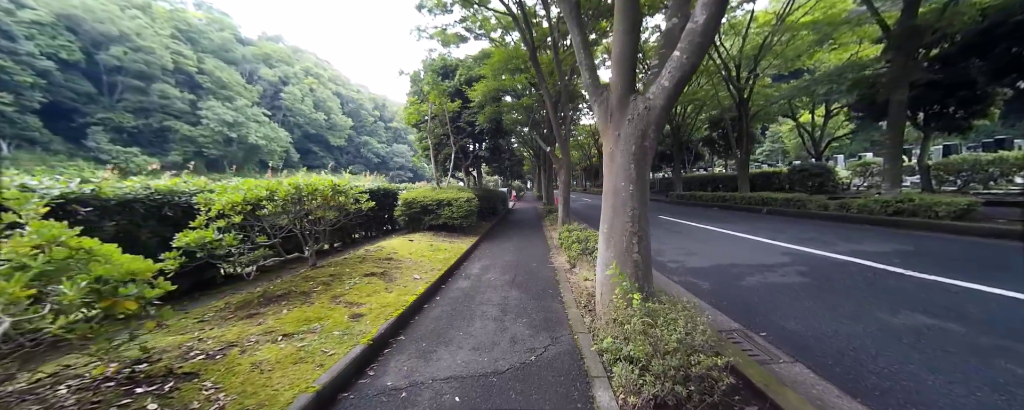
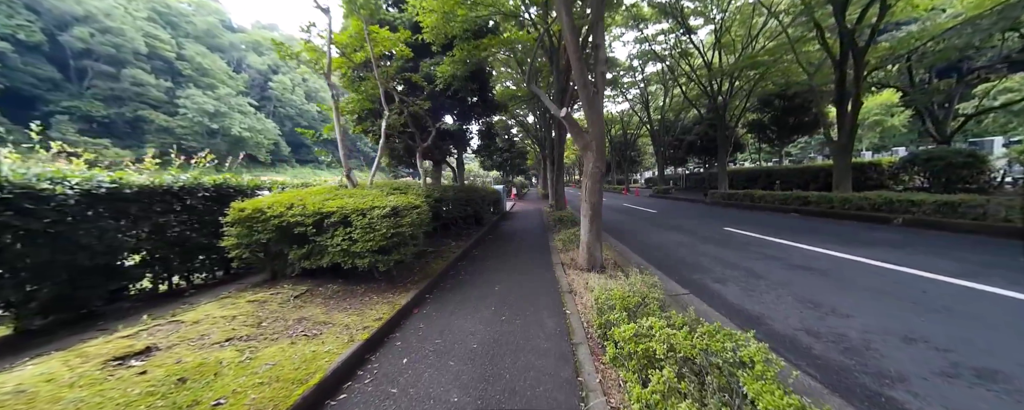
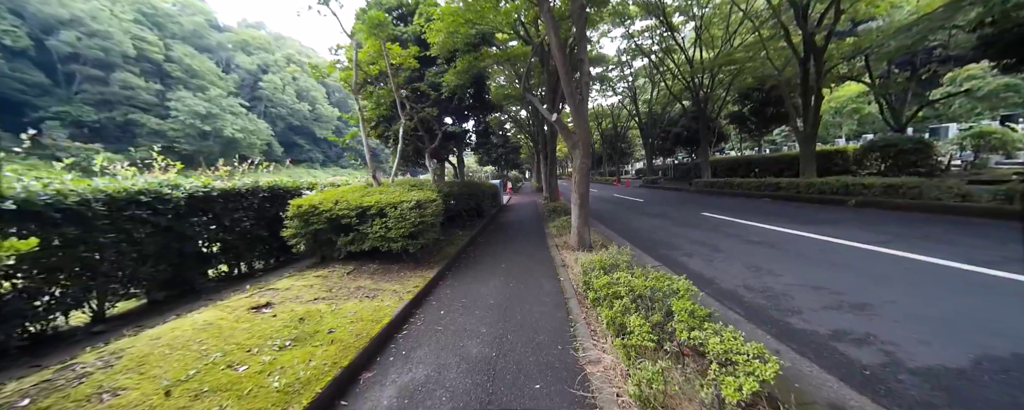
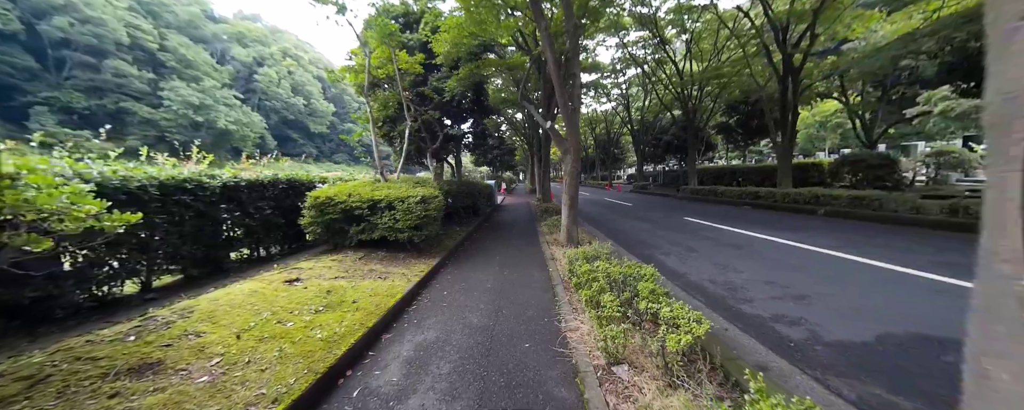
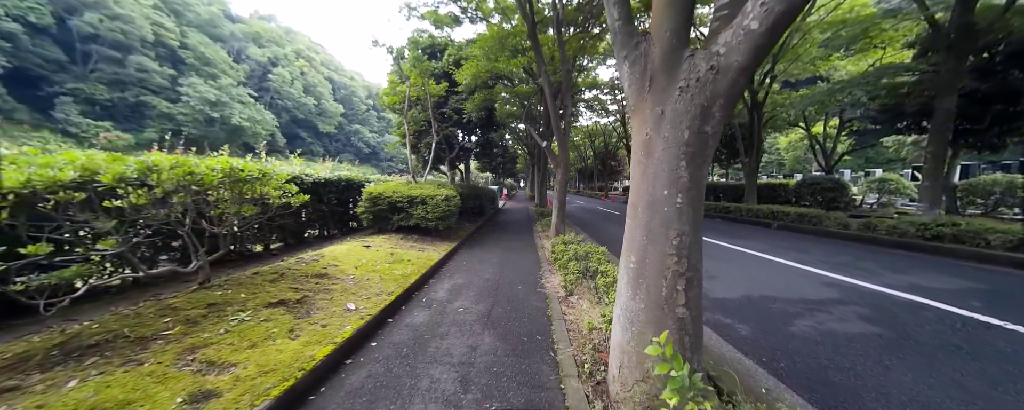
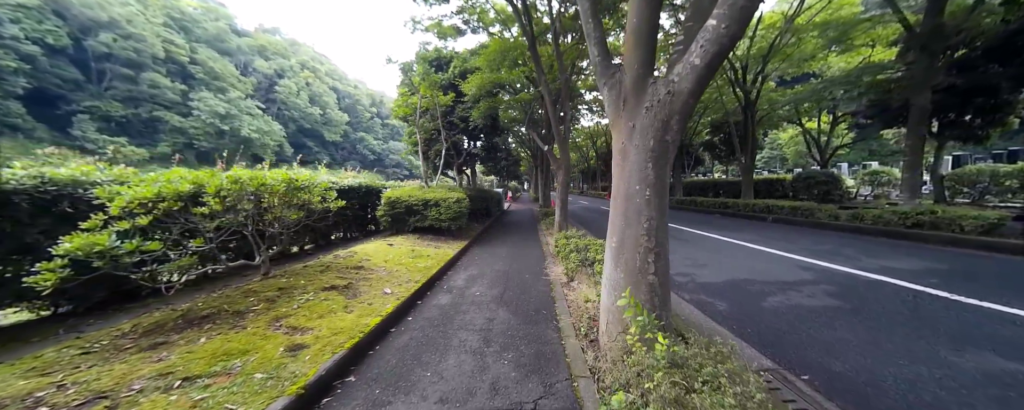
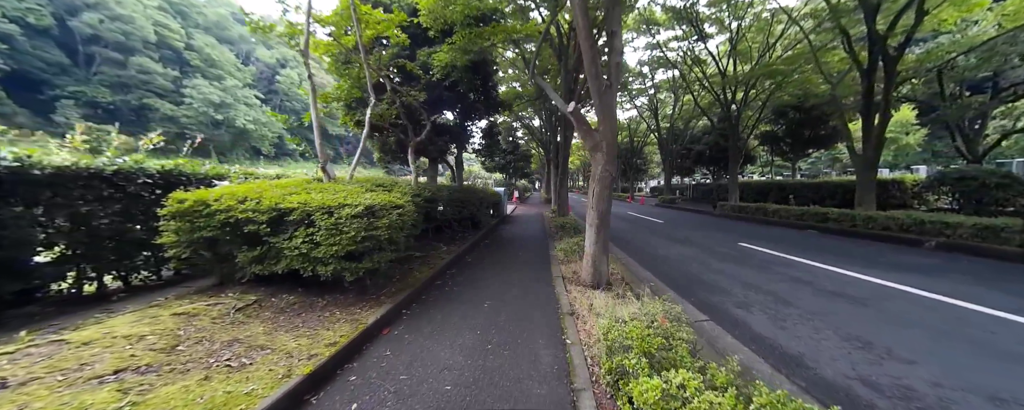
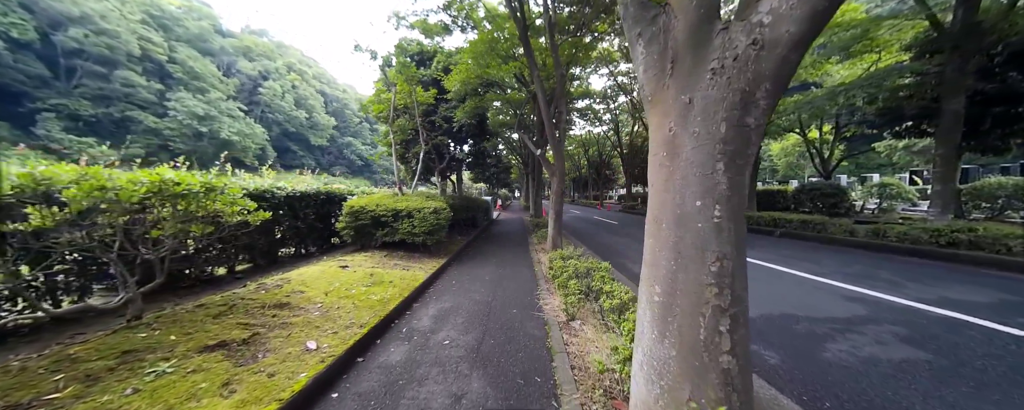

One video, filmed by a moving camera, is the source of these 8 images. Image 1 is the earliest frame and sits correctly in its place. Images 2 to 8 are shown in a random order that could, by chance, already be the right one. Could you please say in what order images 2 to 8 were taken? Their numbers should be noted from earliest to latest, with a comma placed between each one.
6, 5, 8, 4, 3, 2, 7
